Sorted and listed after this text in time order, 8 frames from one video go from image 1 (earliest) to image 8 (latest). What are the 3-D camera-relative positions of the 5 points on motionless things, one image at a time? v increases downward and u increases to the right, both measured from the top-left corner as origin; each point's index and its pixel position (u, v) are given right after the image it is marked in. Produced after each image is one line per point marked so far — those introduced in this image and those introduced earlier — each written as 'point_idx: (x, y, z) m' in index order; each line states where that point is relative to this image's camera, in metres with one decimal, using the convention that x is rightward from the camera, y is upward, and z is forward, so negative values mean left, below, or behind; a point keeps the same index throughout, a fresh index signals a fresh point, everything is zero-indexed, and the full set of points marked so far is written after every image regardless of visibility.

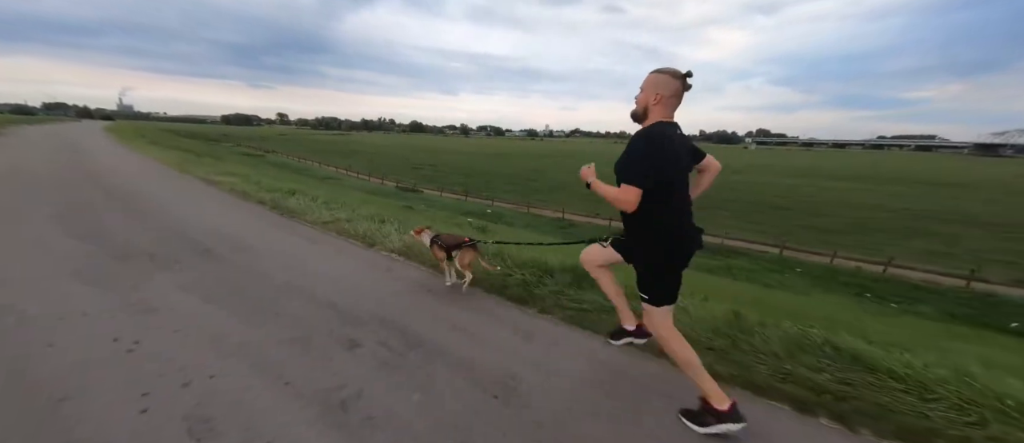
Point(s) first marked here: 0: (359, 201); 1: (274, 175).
0: (-5.3, +0.7, +11.5) m
1: (-10.7, +2.2, +16.2) m
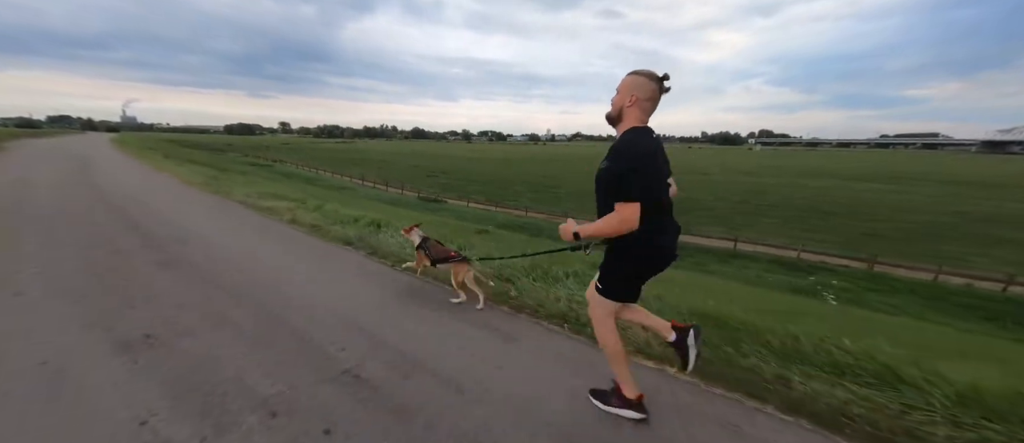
0: (-4.5, +0.3, +11.2) m
1: (-9.9, +1.7, +15.9) m
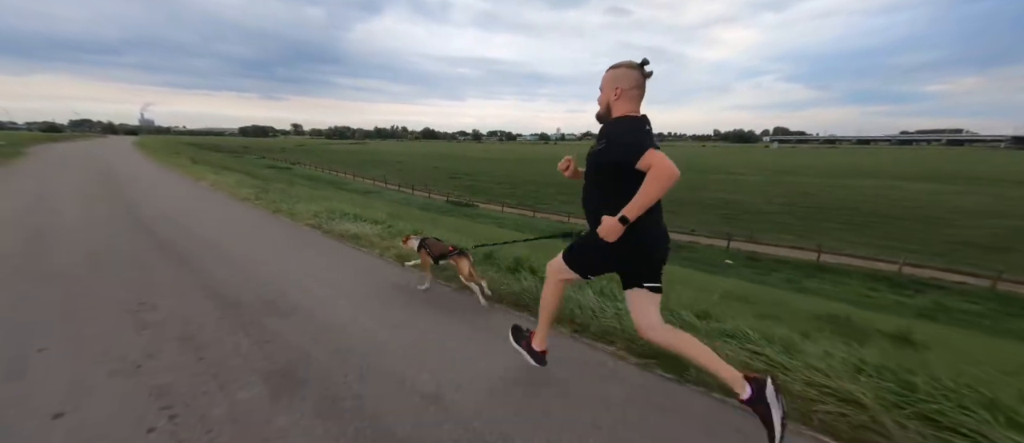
0: (-3.3, +0.1, +10.6) m
1: (-8.6, +1.5, +15.4) m
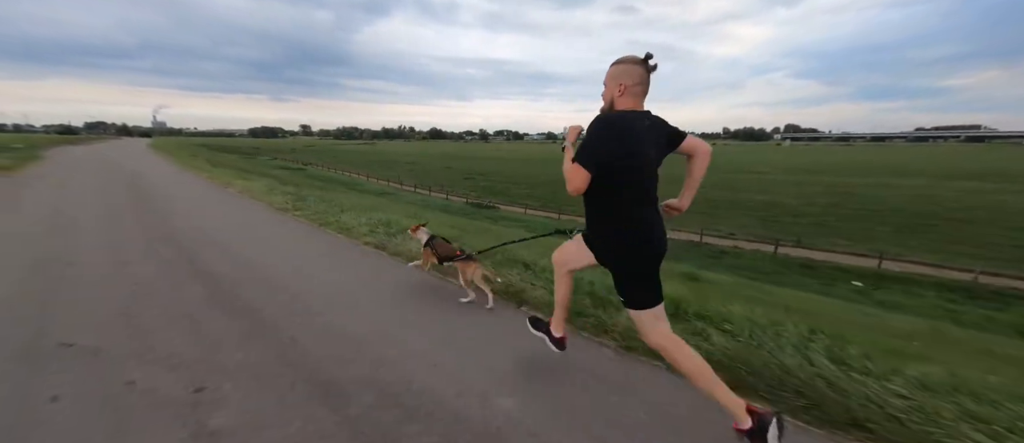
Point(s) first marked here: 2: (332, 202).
0: (-2.6, 0.0, +10.3) m
1: (-7.8, +1.4, +15.2) m
2: (-7.1, +0.8, +12.7) m
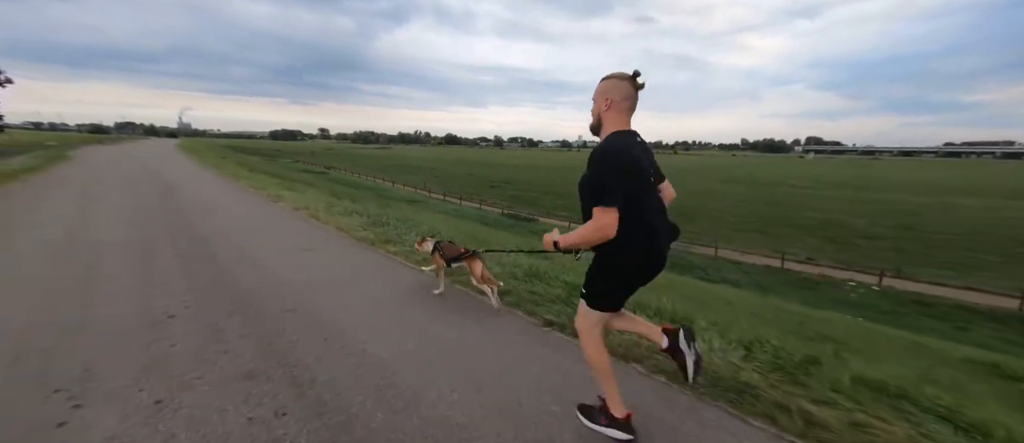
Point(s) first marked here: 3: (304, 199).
0: (-1.4, -0.3, +9.6) m
1: (-6.4, +1.1, +14.7) m
2: (-5.8, +0.6, +12.2) m
3: (-7.8, +0.8, +12.7) m
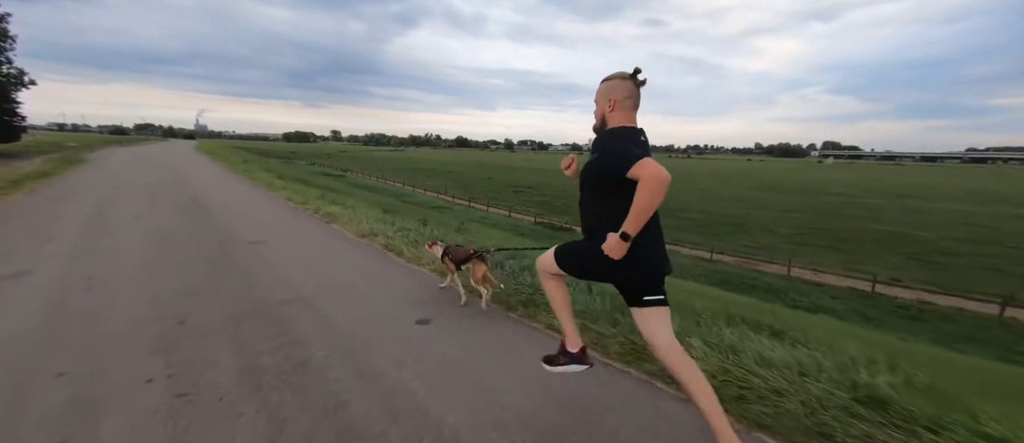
0: (-0.4, -0.6, +8.9) m
1: (-5.3, +0.9, +14.1) m
2: (-4.8, +0.3, +11.6) m
3: (-6.7, +0.6, +12.2) m
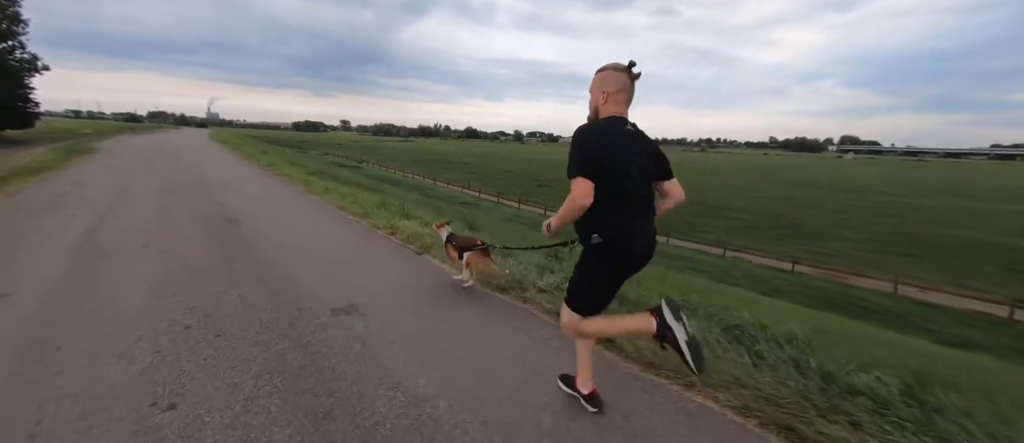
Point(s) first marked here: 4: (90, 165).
0: (+0.7, -0.6, +8.0) m
1: (-4.1, +1.0, +13.3) m
2: (-3.6, +0.4, +10.8) m
3: (-5.5, +0.8, +11.4) m
4: (-18.1, +2.4, +14.5) m
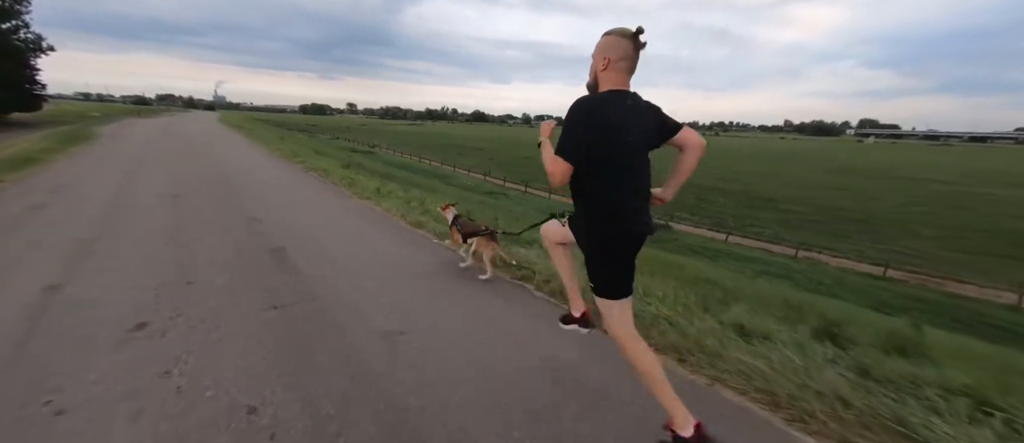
0: (+1.6, -0.5, +7.3) m
1: (-3.1, +1.4, +12.6) m
2: (-2.7, +0.7, +10.1) m
3: (-4.6, +1.1, +10.7) m
4: (-17.0, +2.9, +13.9) m
